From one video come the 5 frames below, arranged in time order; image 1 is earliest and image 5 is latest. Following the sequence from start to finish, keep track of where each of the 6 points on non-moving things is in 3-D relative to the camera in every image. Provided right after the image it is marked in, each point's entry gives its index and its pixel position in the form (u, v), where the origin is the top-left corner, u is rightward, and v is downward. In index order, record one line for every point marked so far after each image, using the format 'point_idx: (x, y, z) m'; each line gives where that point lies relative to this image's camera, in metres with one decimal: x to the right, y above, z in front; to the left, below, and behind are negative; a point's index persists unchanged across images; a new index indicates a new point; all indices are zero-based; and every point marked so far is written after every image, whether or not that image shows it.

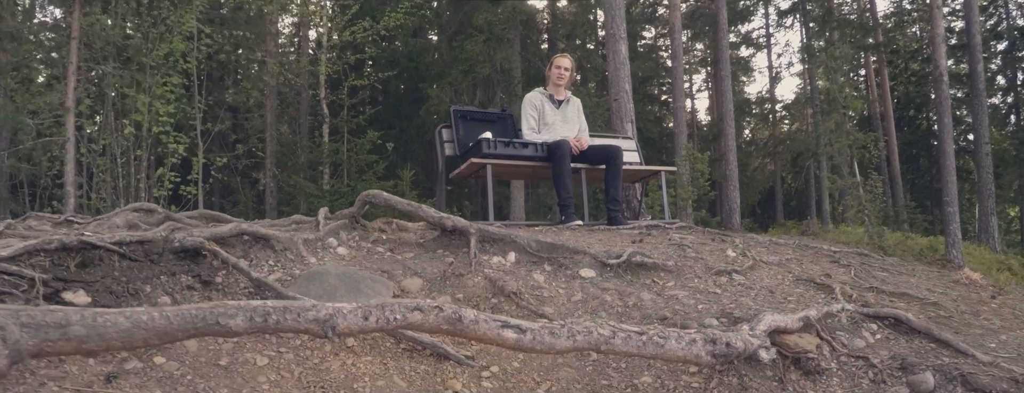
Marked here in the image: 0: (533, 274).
0: (+0.2, -0.6, +5.2) m
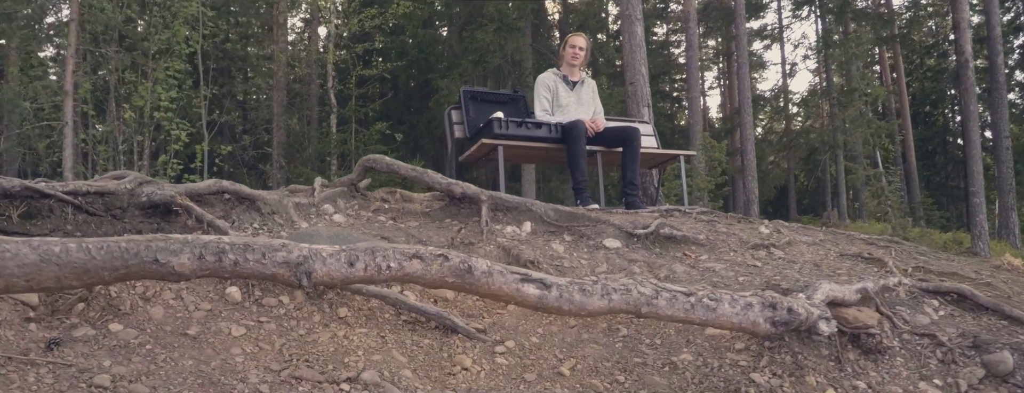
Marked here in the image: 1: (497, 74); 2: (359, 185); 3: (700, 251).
0: (+0.3, -0.3, +4.6) m
1: (-0.4, +3.1, +16.9) m
2: (-1.3, +0.1, +5.5) m
3: (+1.4, -0.4, +5.0) m
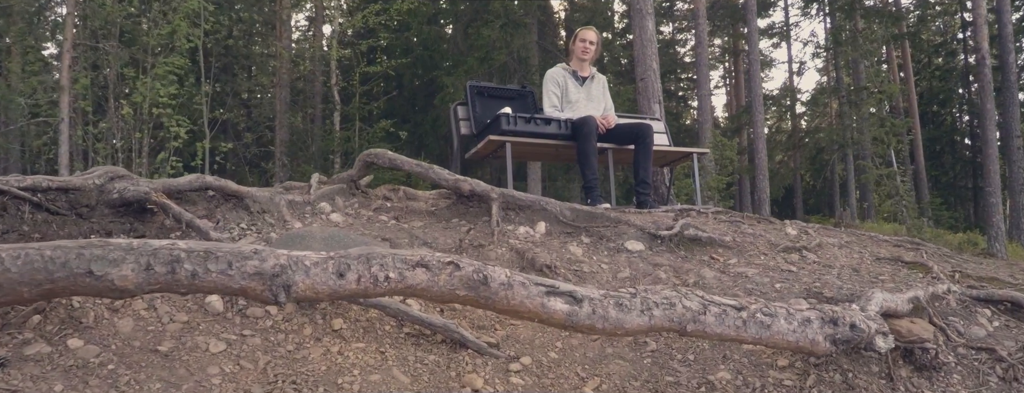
0: (+0.4, -0.3, +4.2) m
1: (-0.2, +3.1, +16.5) m
2: (-1.2, +0.1, +5.1) m
3: (+1.5, -0.4, +4.6) m
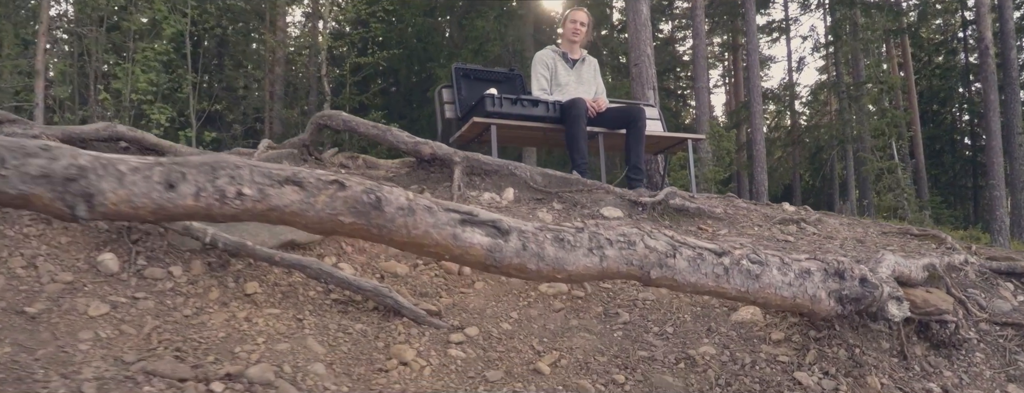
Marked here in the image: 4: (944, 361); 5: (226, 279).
0: (+0.1, -0.1, +3.8) m
1: (-0.4, +3.4, +16.0) m
2: (-1.4, +0.3, +4.6) m
3: (+1.3, -0.2, +4.1) m
4: (+1.8, -0.7, +2.8) m
5: (-1.2, -0.3, +2.7) m
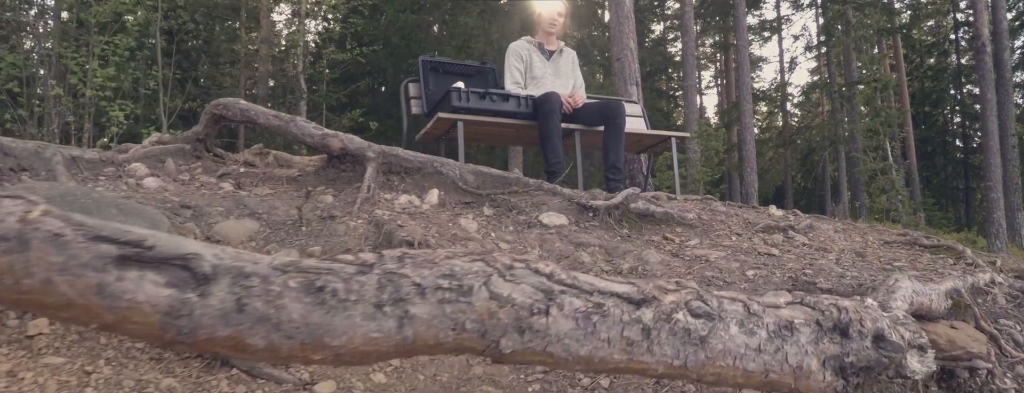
0: (-0.2, -0.1, +3.0) m
1: (-0.9, +3.3, +15.3) m
2: (-1.8, +0.3, +3.9) m
3: (+0.9, -0.2, +3.4) m
4: (+1.5, -0.7, +2.1) m
5: (-1.6, -0.4, +2.0) m
